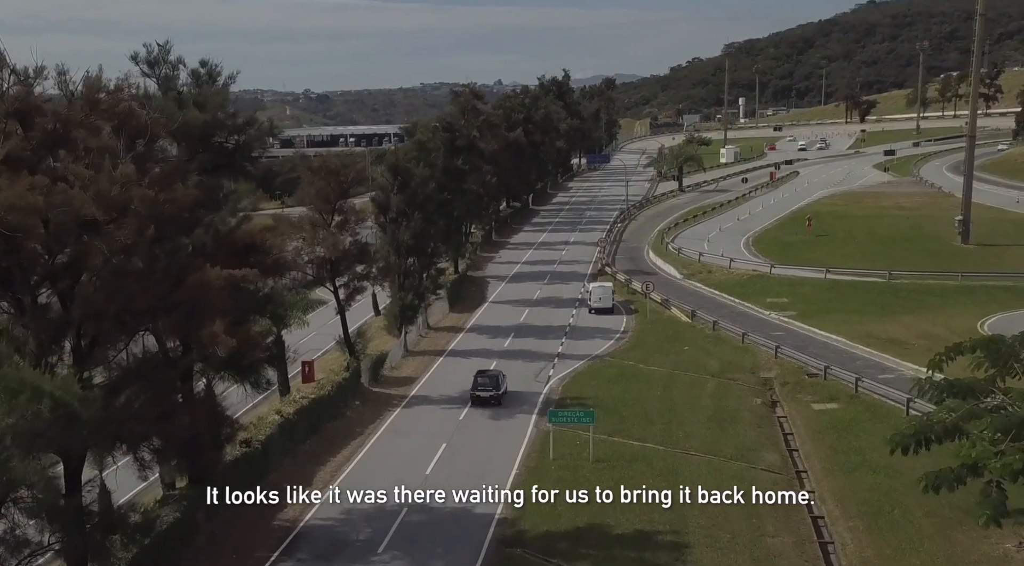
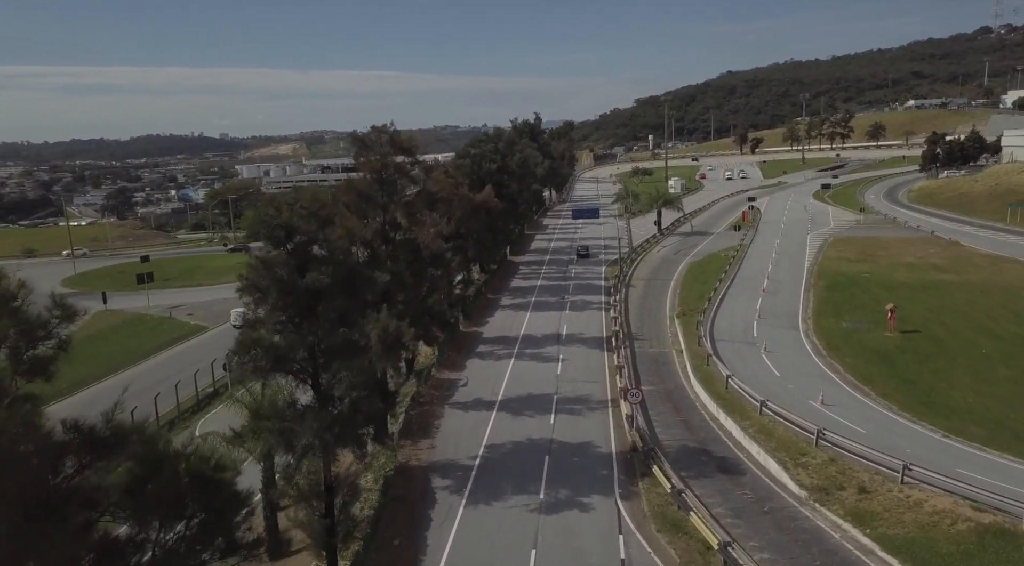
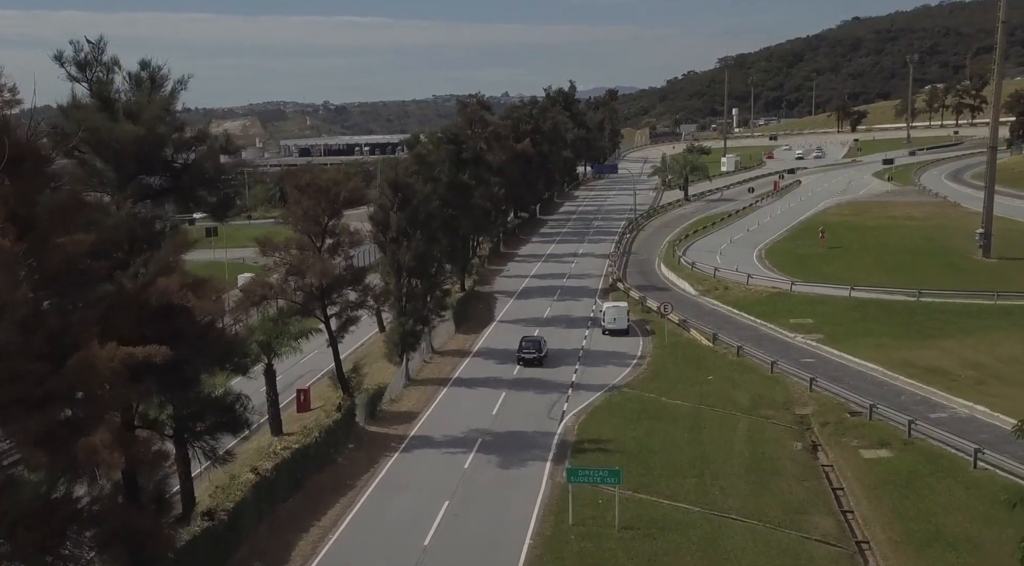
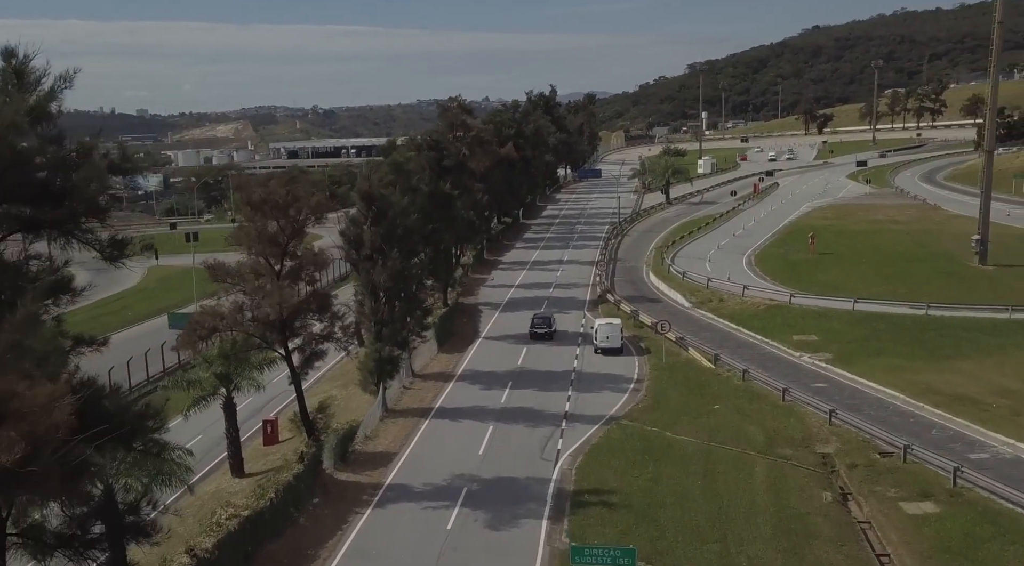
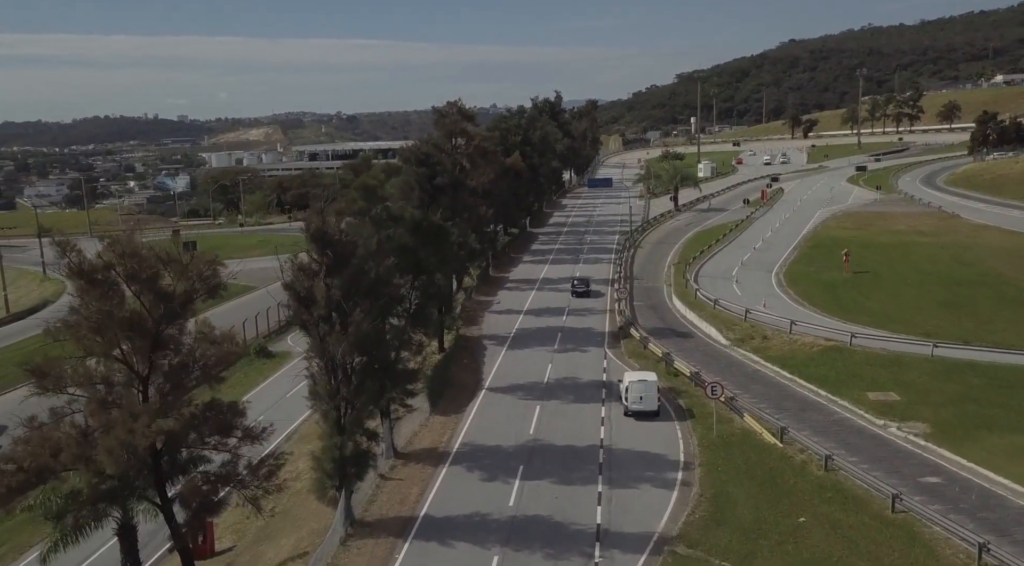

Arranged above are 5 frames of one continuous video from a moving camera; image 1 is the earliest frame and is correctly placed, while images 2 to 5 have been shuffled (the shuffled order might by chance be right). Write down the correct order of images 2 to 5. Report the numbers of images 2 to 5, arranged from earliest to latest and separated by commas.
3, 4, 5, 2
